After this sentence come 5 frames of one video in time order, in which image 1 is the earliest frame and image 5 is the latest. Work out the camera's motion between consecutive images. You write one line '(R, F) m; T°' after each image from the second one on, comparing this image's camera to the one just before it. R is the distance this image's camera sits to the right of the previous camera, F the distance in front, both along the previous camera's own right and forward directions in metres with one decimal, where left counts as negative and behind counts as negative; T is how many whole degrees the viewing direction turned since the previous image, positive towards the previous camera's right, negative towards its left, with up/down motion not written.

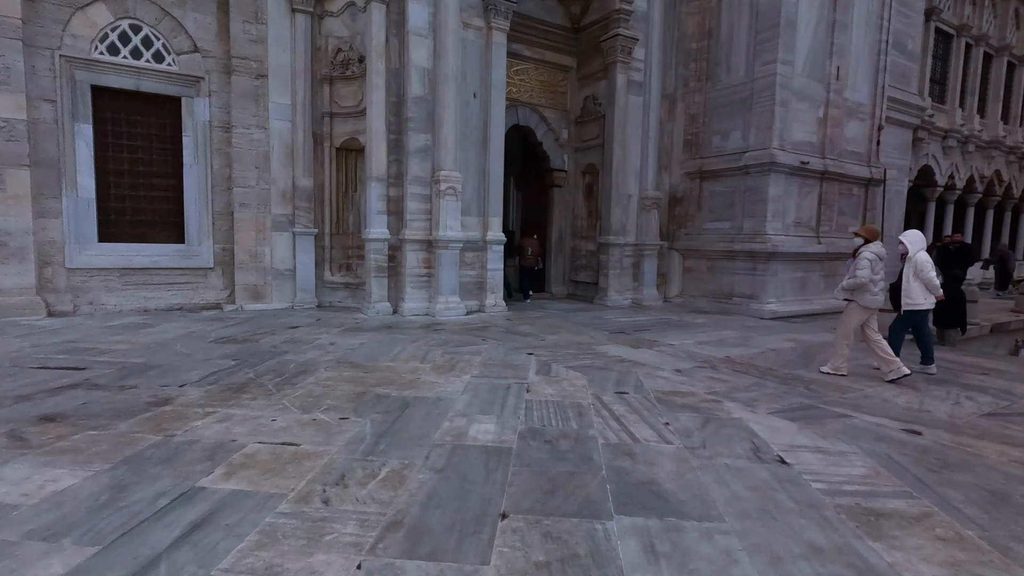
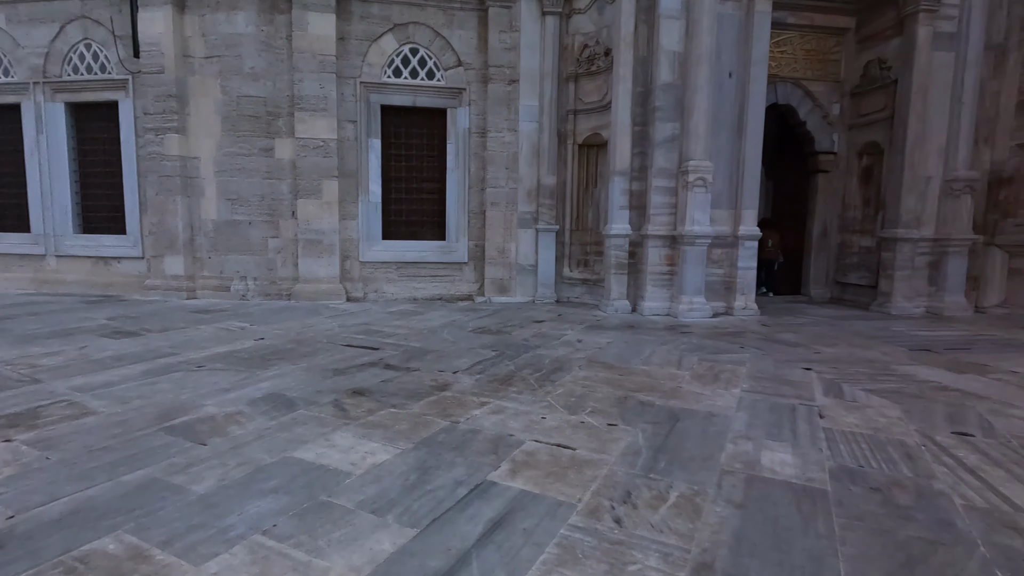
(-0.4, +0.2) m; -23°
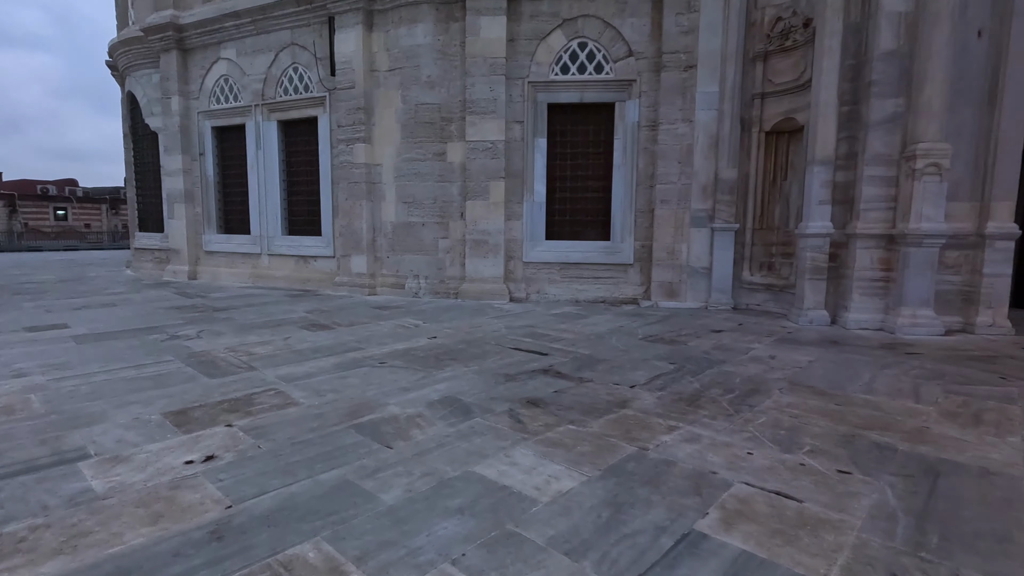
(-0.3, +0.3) m; -16°
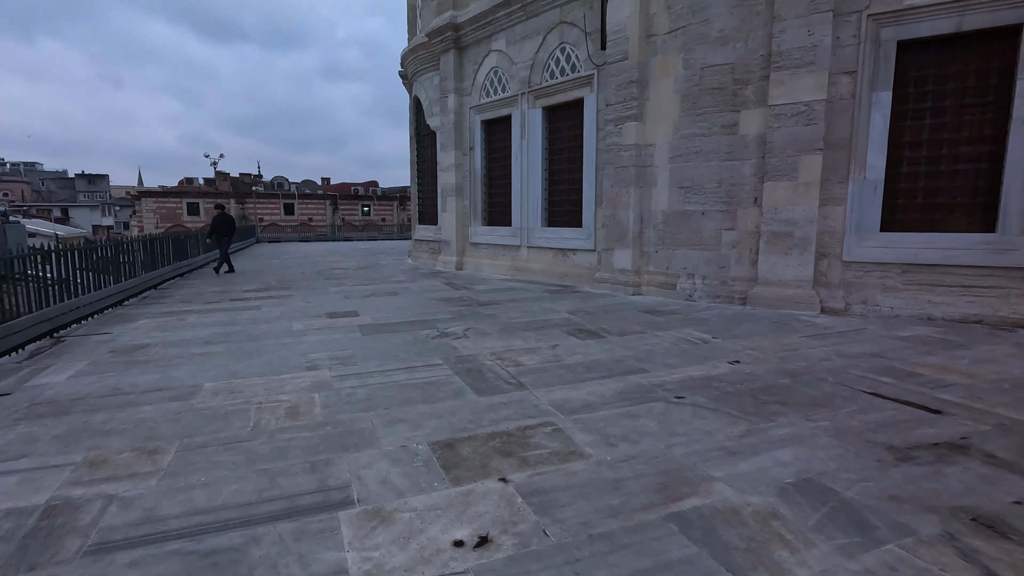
(-0.7, +1.0) m; -25°
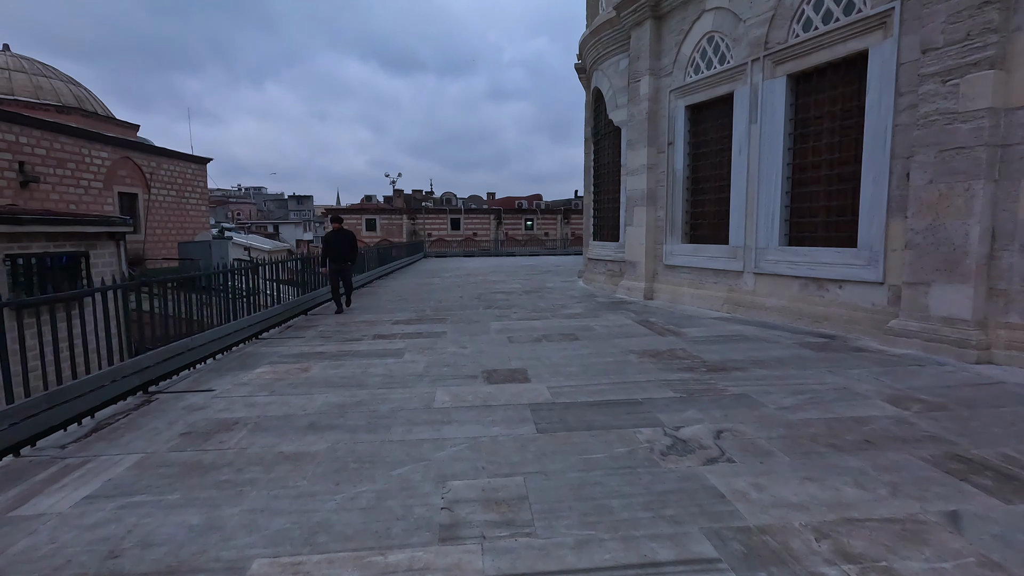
(-0.8, +2.2) m; -17°
